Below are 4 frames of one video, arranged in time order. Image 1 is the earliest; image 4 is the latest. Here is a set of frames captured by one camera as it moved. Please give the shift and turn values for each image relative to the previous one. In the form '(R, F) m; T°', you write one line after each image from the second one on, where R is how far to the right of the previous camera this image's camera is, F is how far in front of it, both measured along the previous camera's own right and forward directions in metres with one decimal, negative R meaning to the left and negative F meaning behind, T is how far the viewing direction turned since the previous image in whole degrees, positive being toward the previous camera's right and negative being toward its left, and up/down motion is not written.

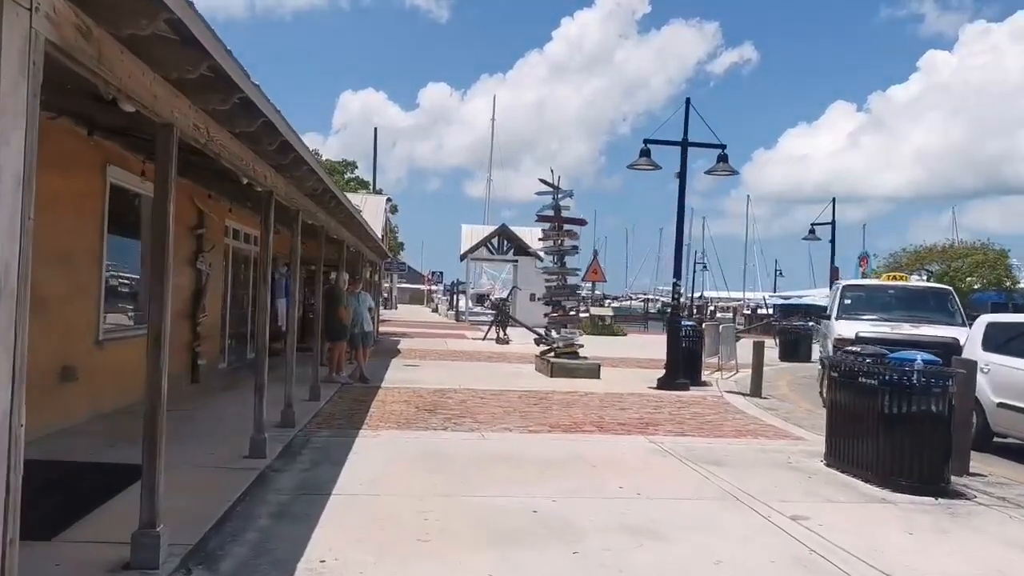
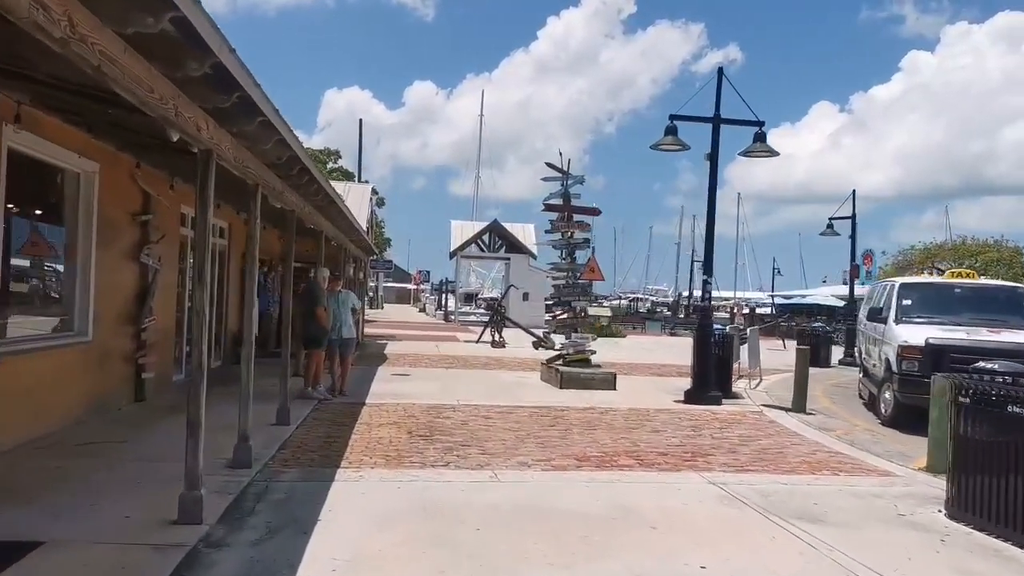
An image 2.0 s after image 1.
(-0.4, +2.2) m; +1°
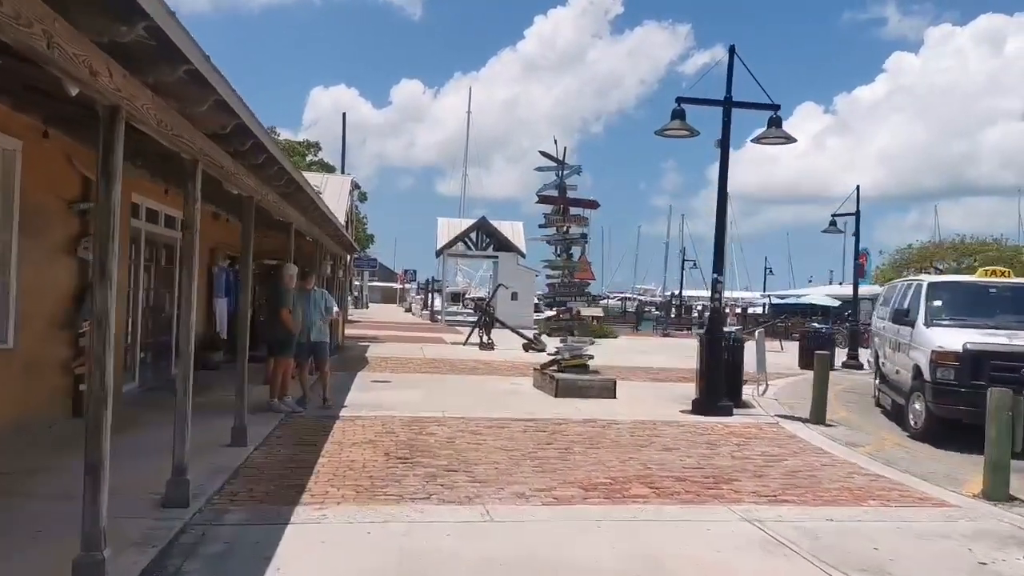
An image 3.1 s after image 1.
(-0.1, +1.3) m; +1°
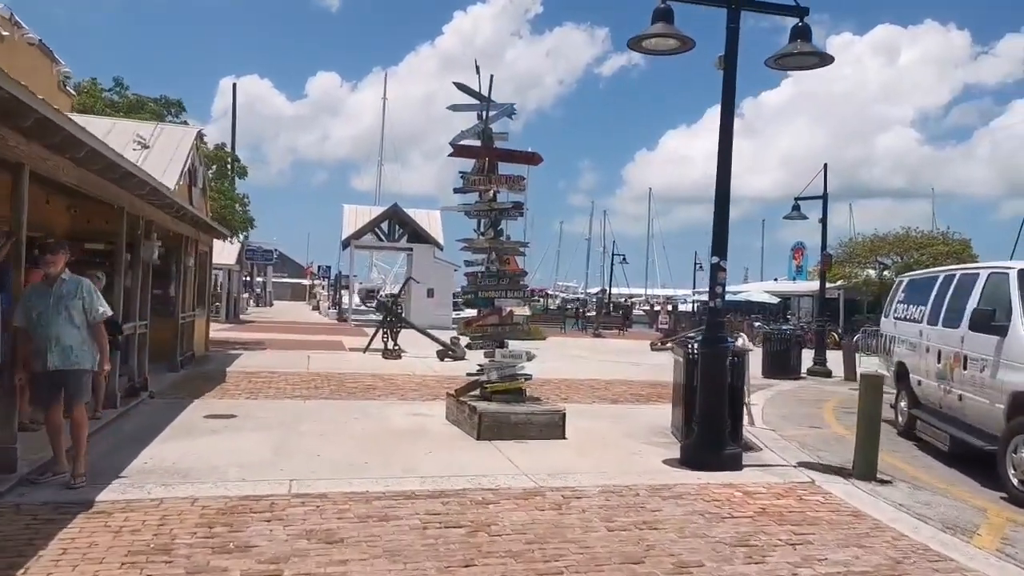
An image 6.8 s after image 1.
(+0.2, +4.6) m; +6°
